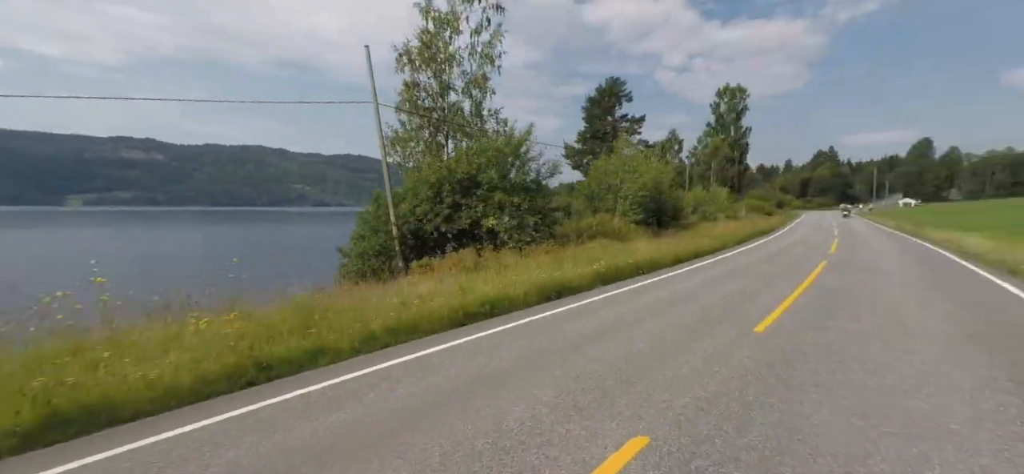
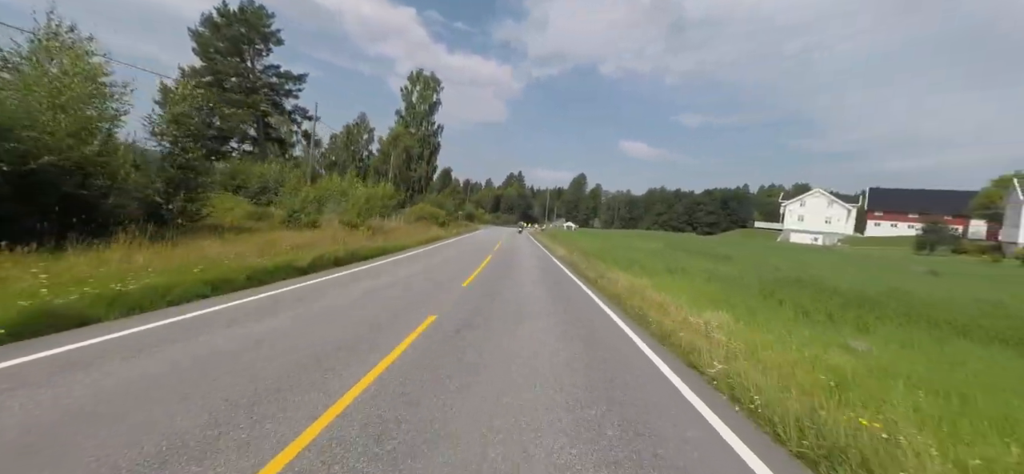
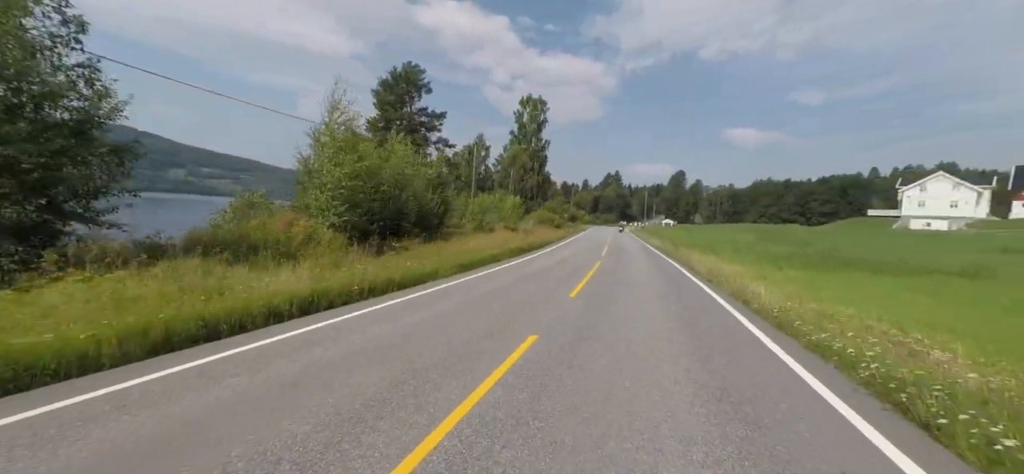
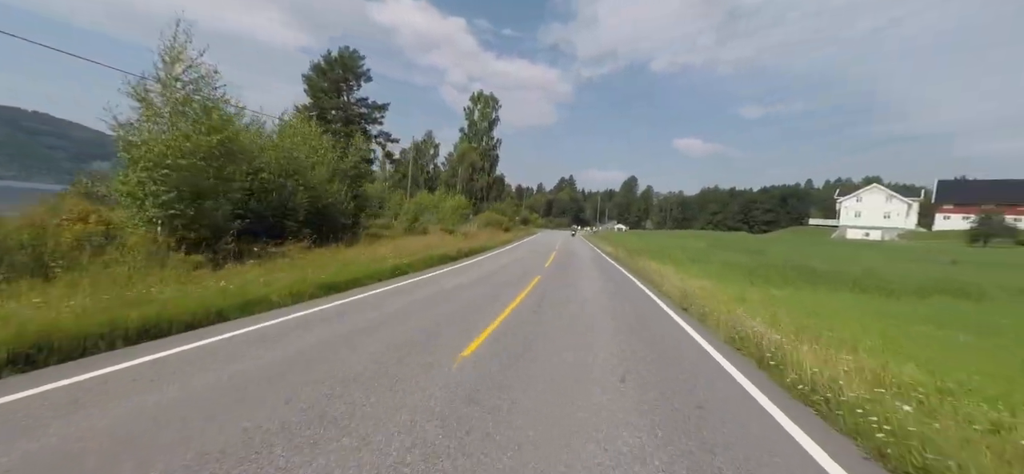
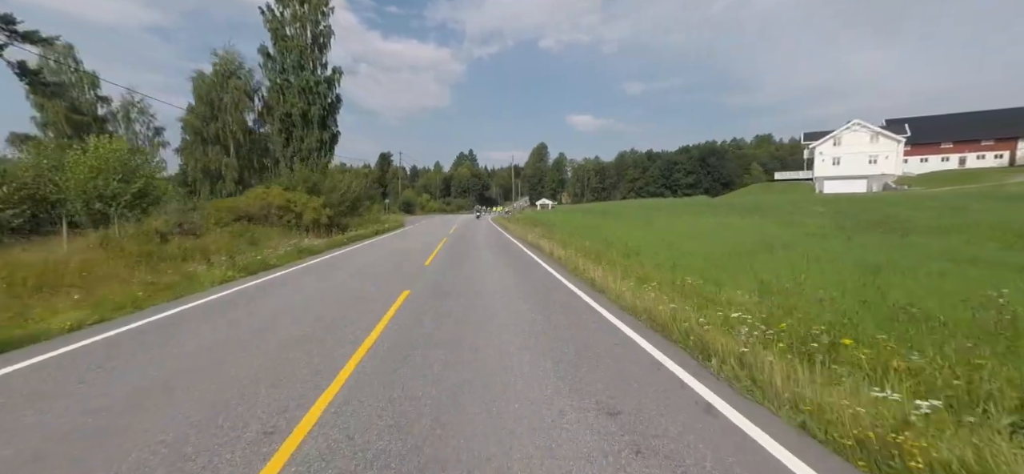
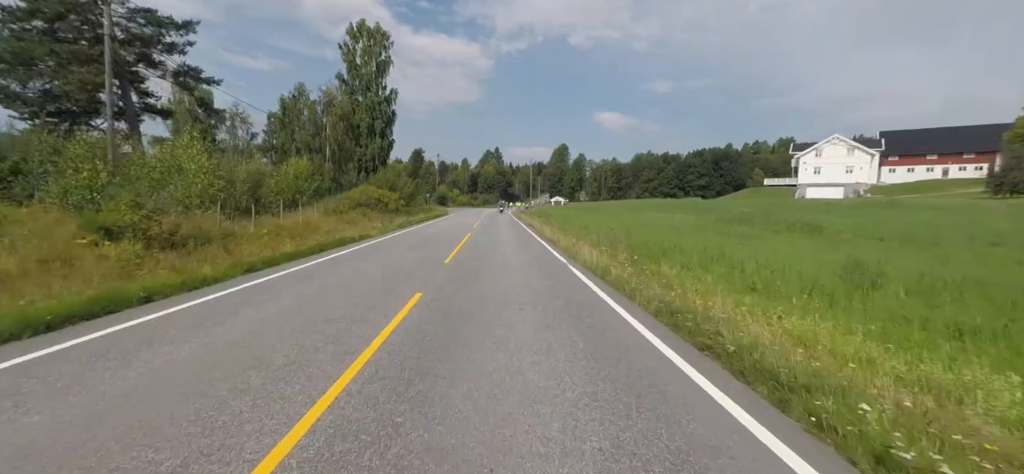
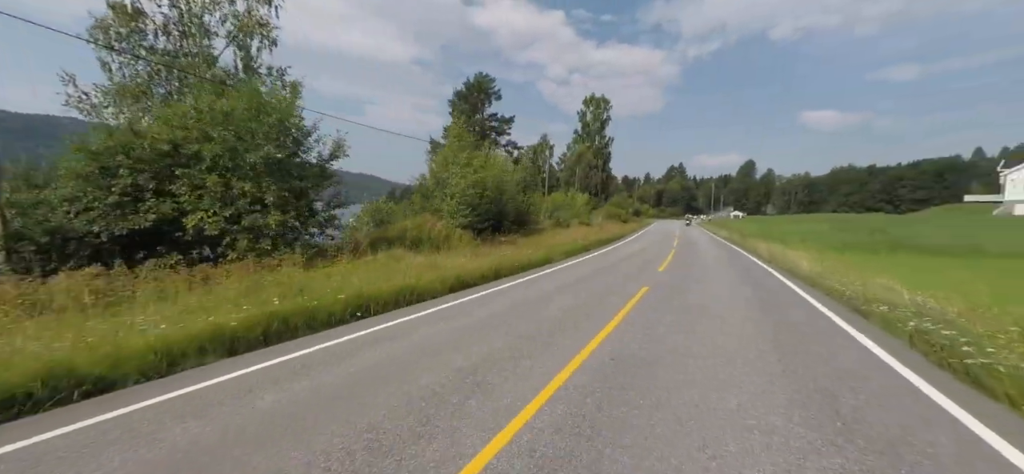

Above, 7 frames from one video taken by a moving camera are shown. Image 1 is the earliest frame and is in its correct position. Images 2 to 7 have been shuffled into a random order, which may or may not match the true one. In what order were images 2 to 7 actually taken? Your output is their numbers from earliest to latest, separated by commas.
7, 3, 4, 2, 6, 5
